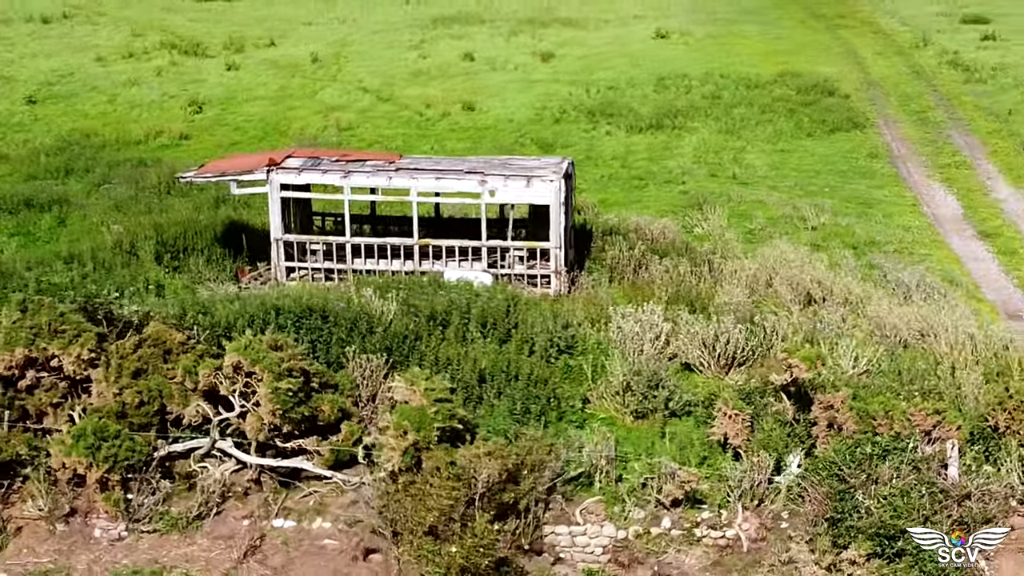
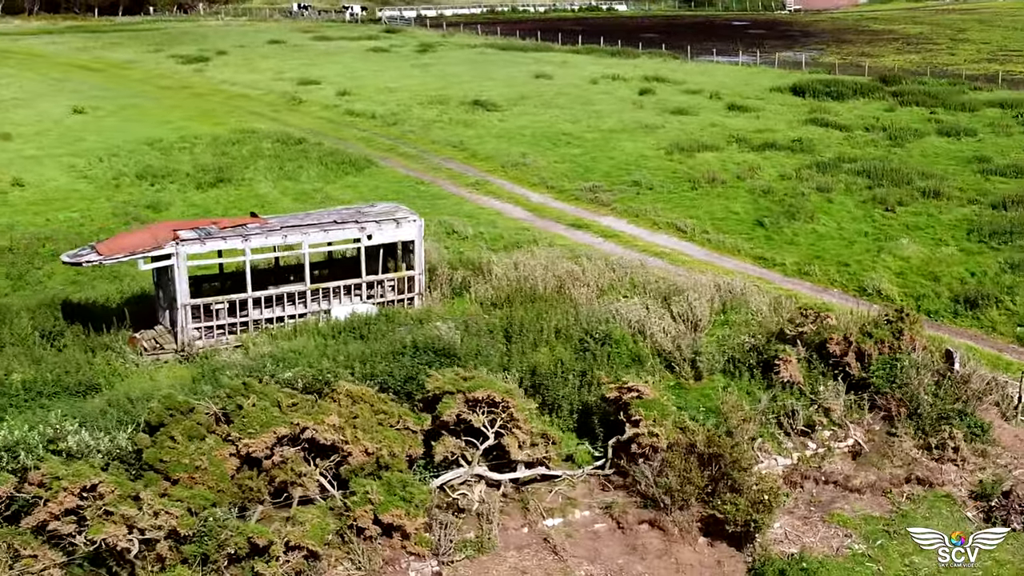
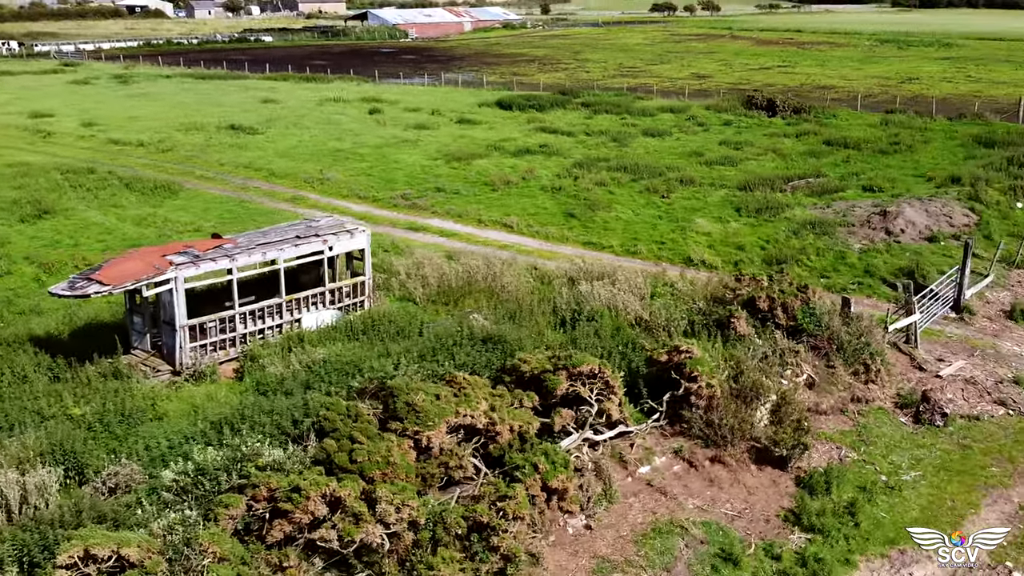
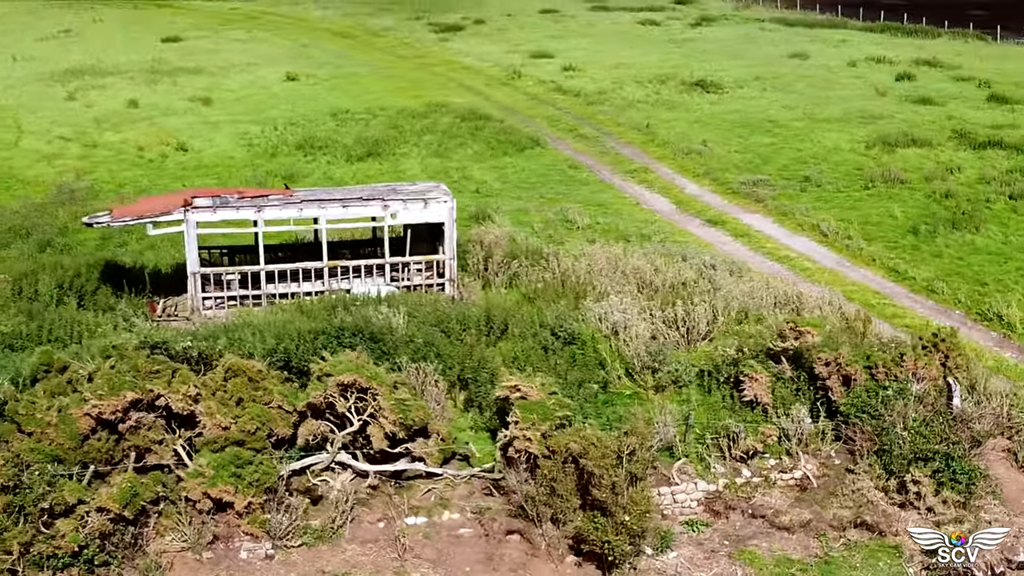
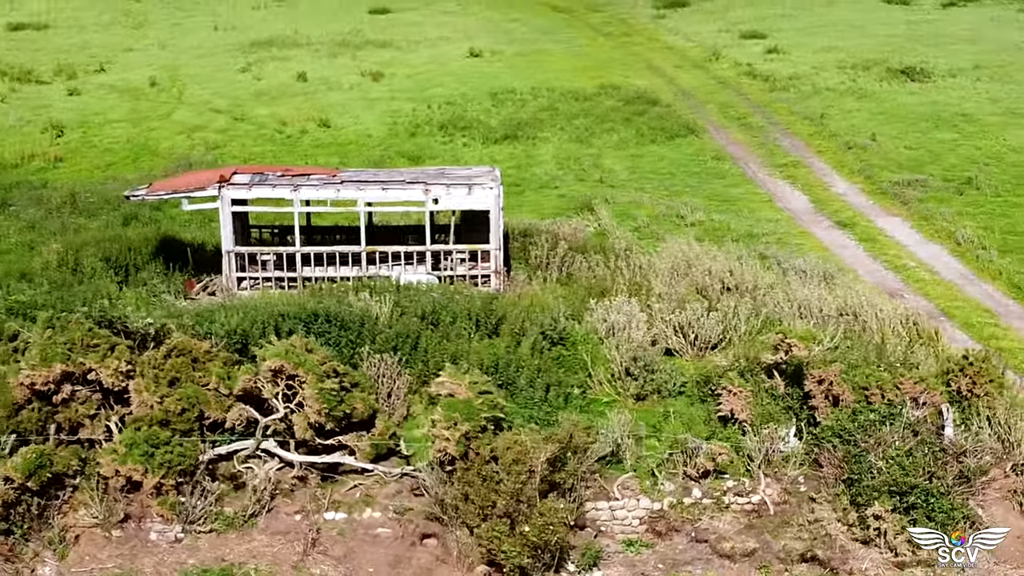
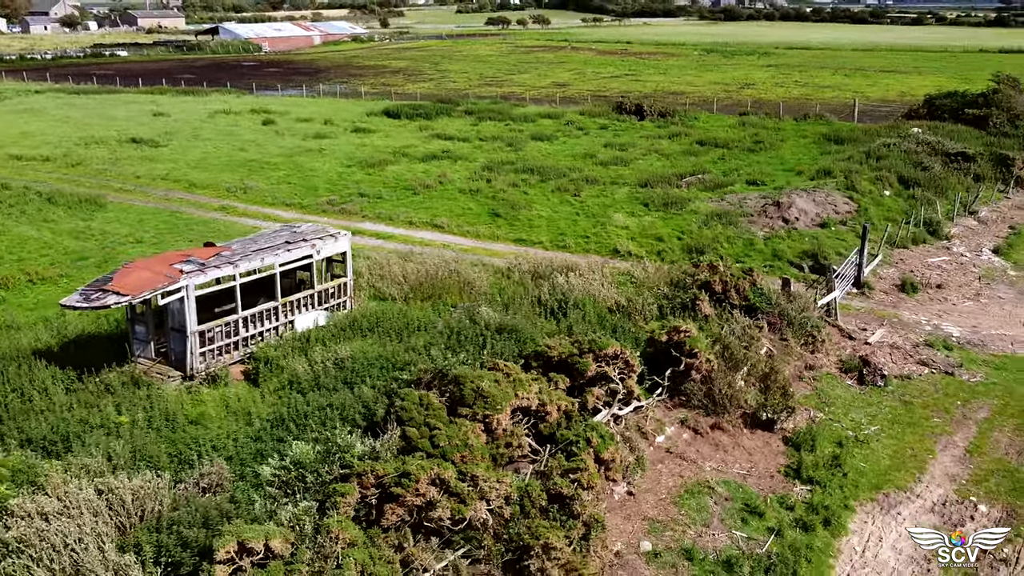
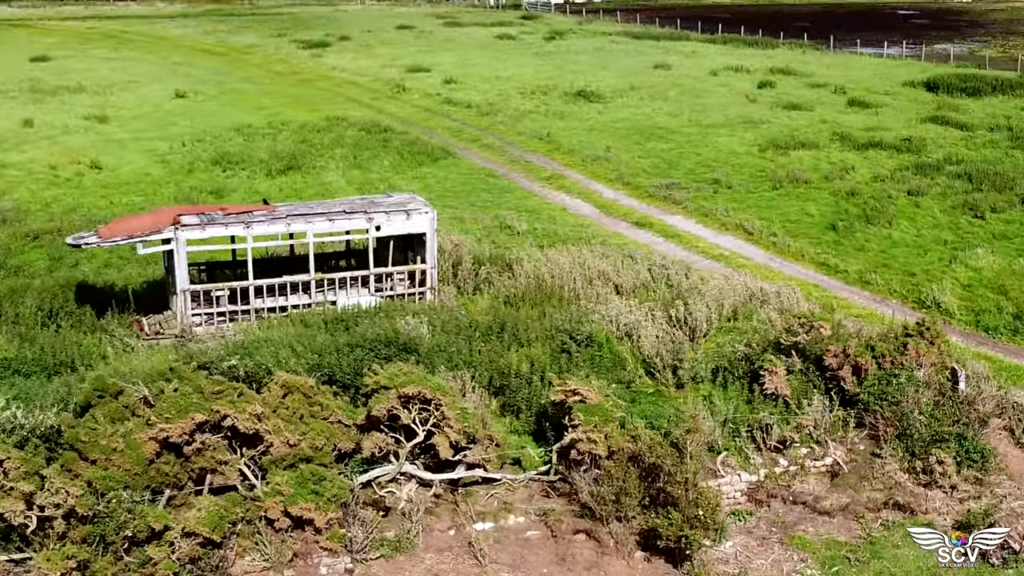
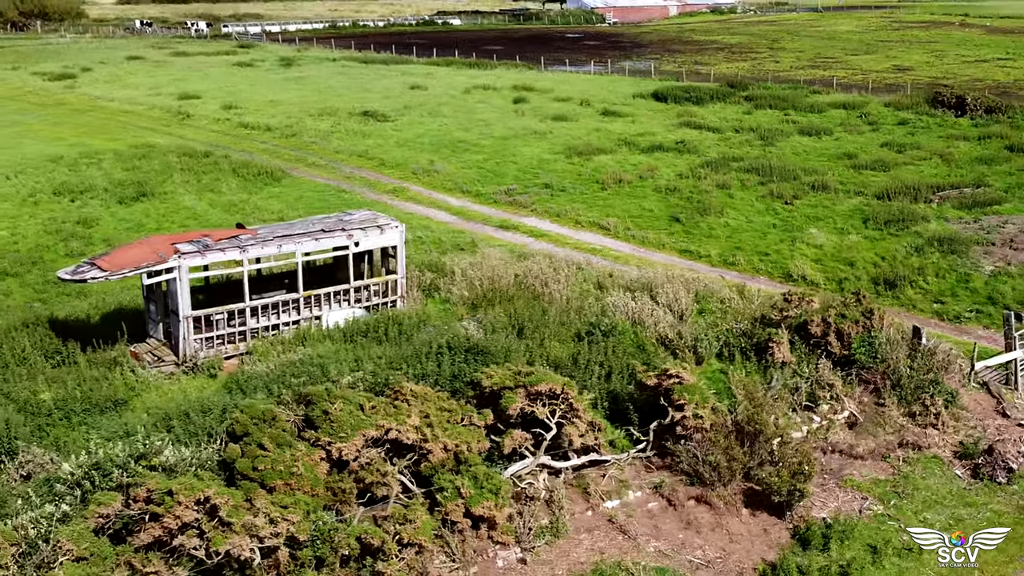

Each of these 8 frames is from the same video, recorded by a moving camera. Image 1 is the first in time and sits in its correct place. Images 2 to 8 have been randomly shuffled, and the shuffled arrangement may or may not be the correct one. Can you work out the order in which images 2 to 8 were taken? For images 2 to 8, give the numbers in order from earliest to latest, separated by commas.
5, 4, 7, 2, 8, 3, 6
